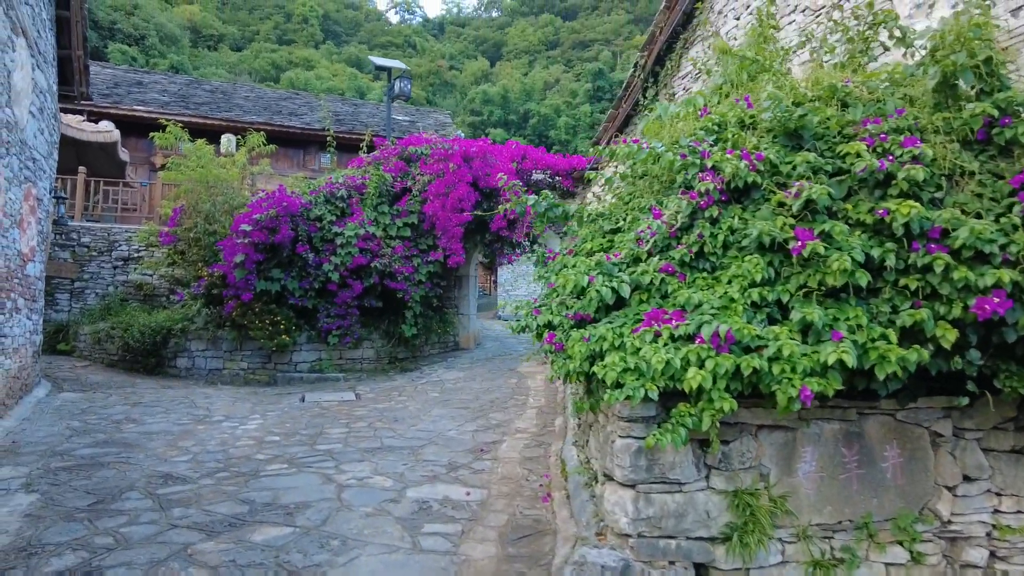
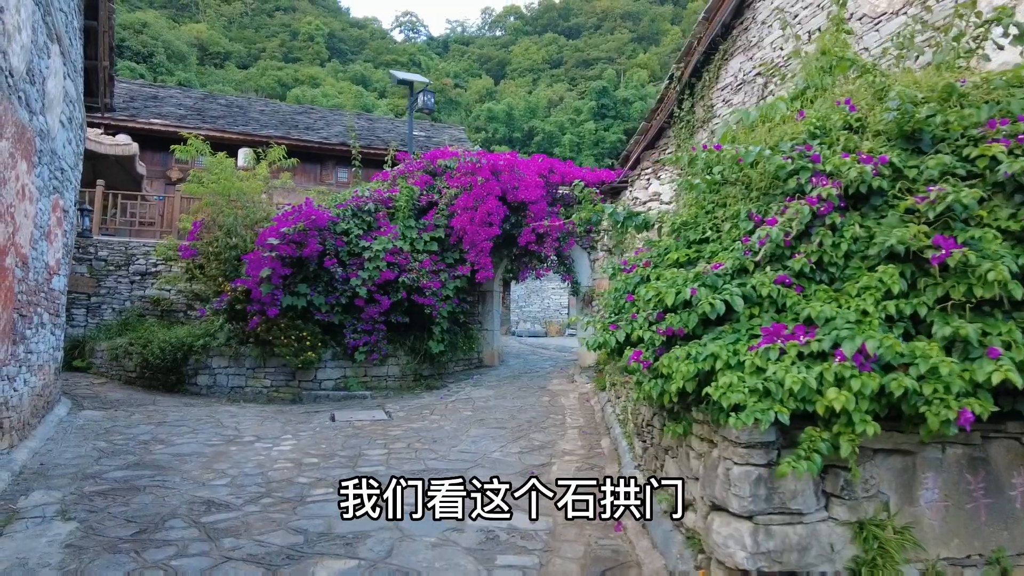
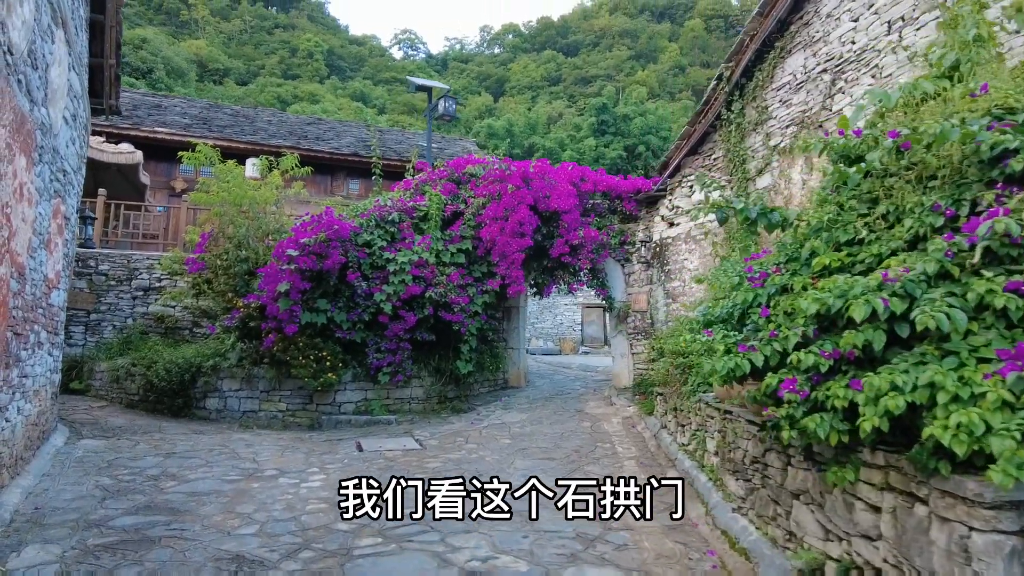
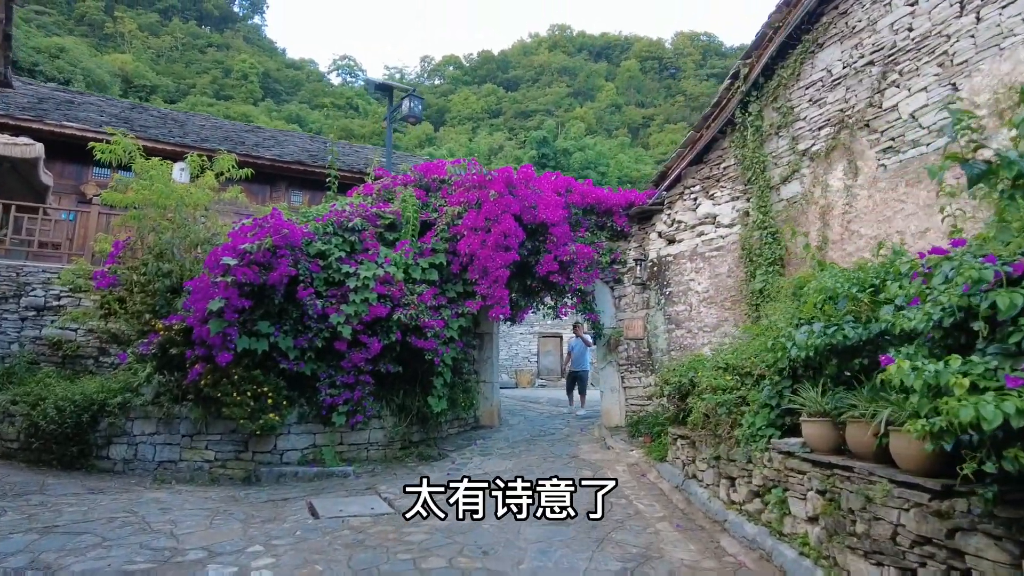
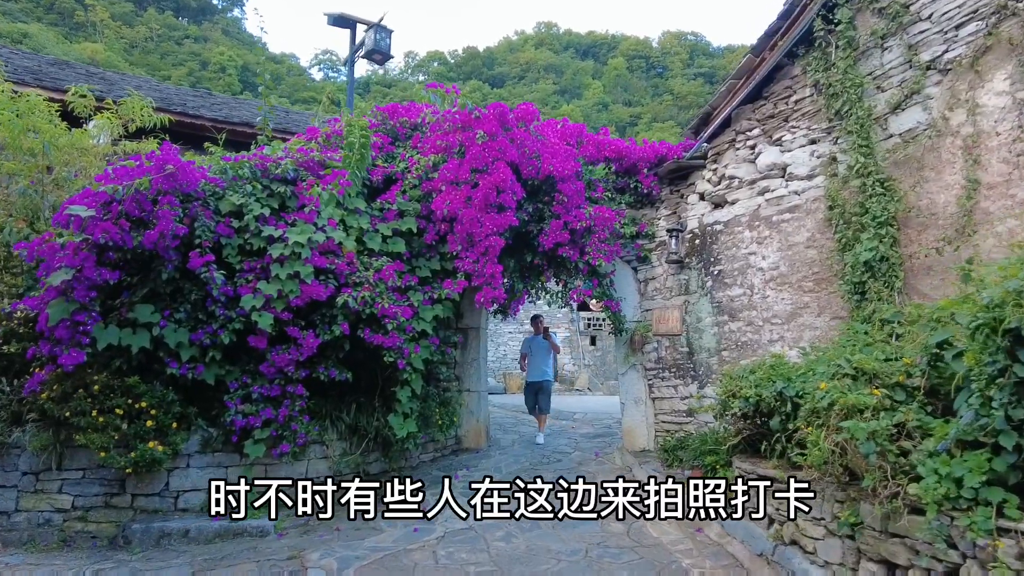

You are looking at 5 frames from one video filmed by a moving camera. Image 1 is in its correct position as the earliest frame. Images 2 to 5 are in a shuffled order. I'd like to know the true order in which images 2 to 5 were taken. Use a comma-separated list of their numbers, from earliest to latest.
2, 3, 4, 5
